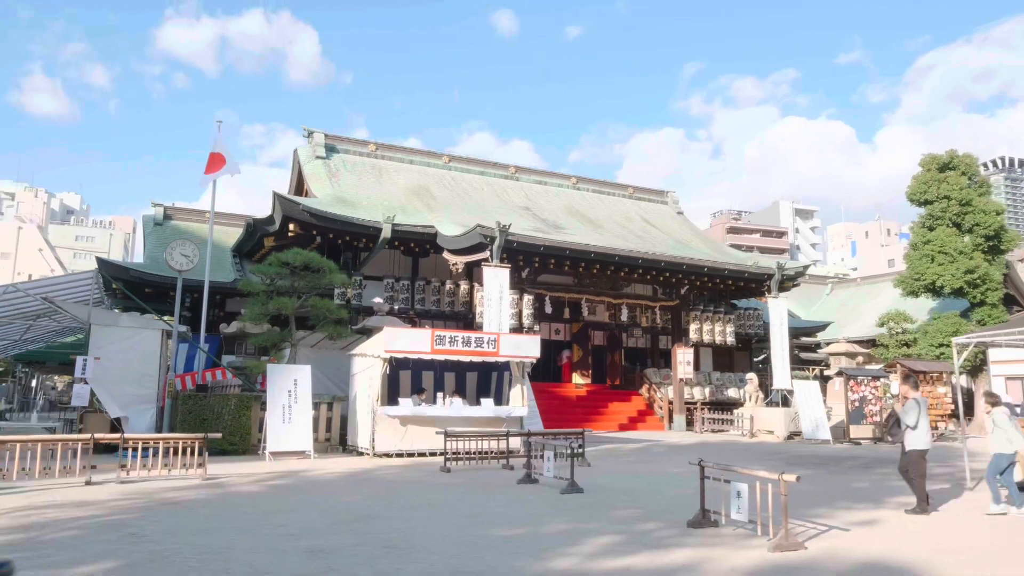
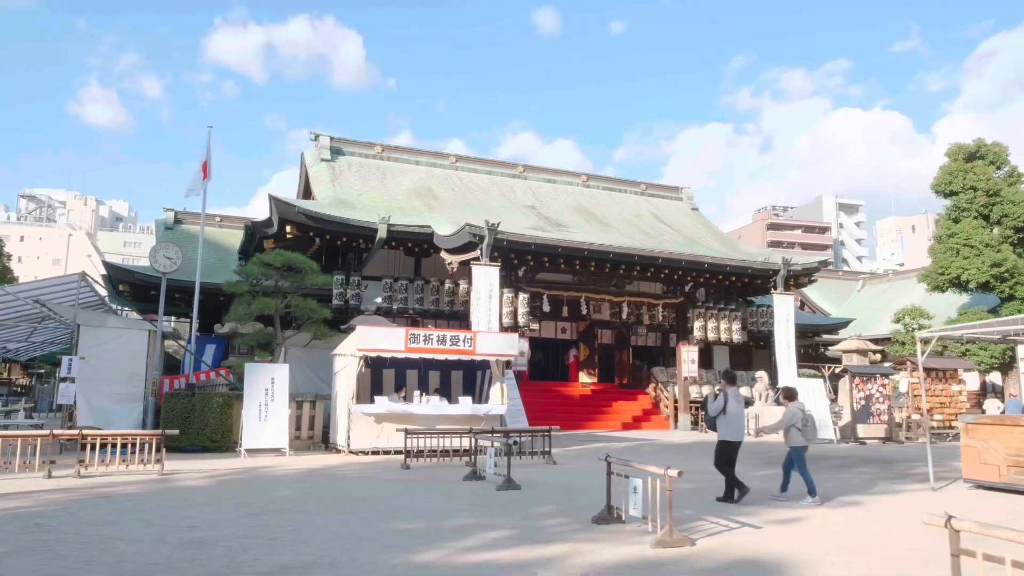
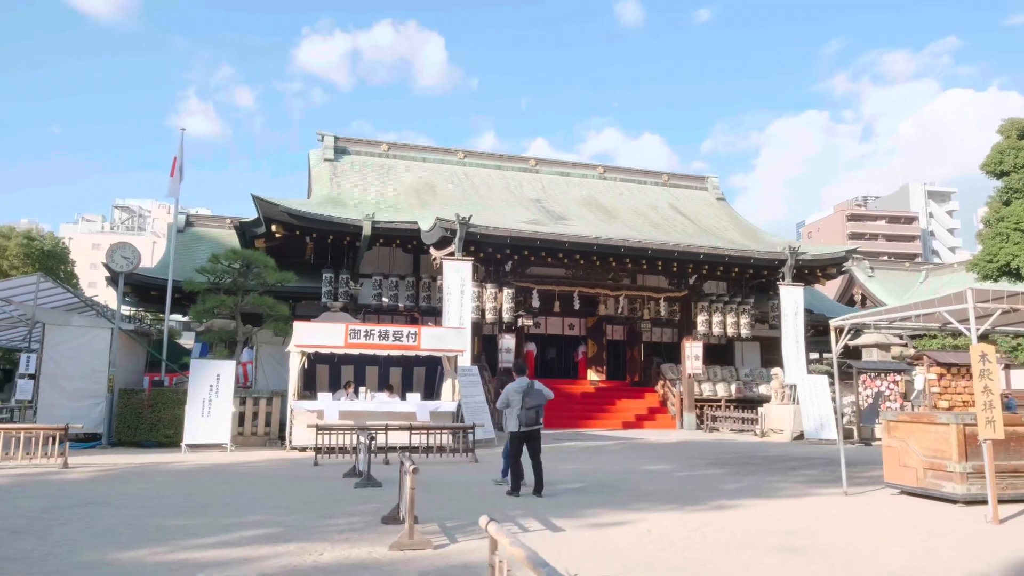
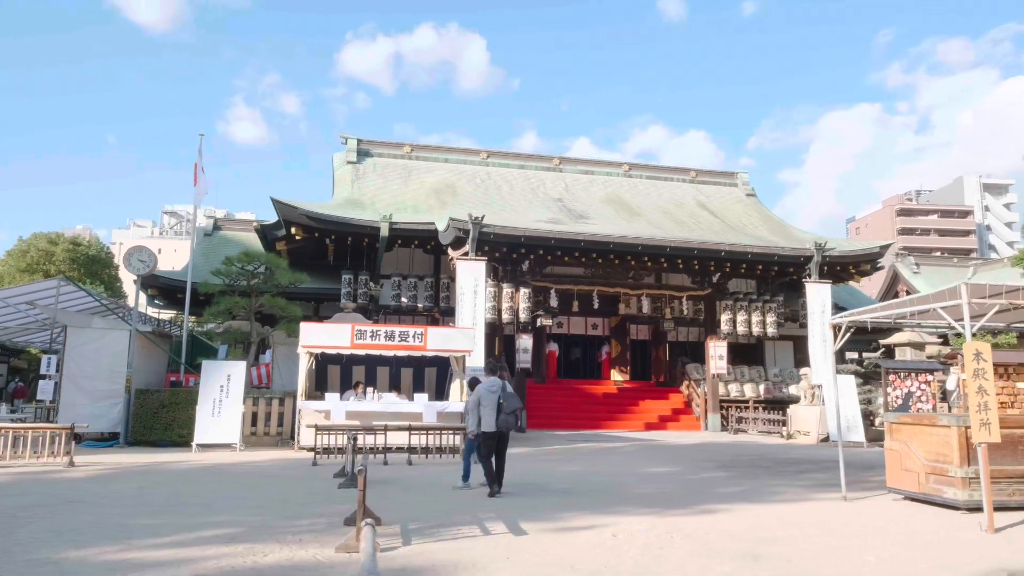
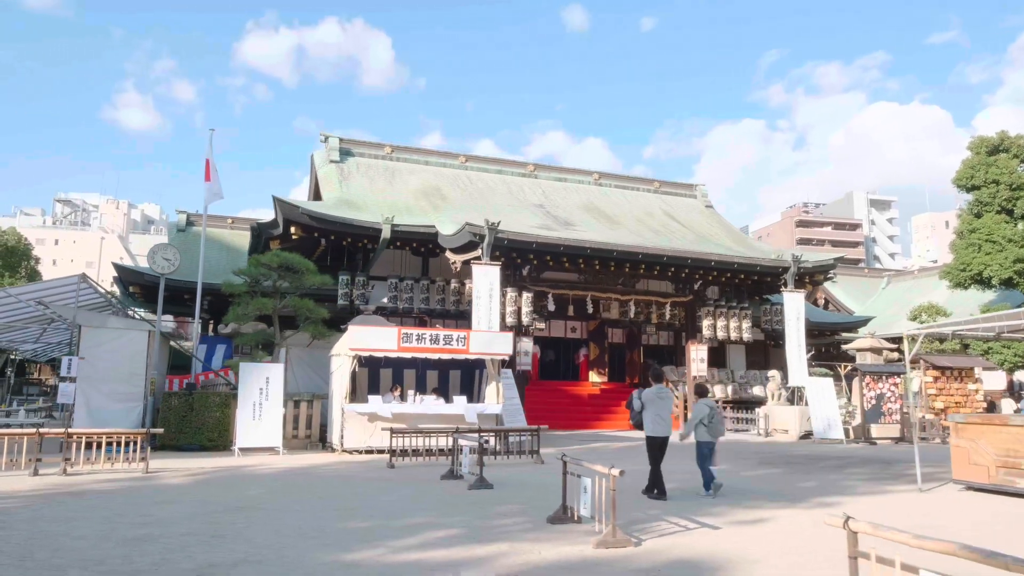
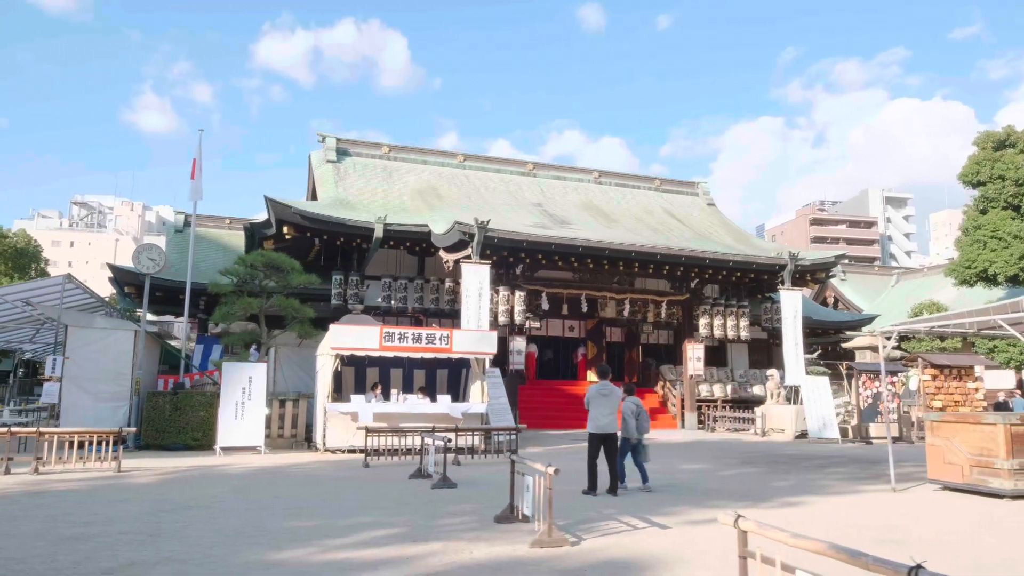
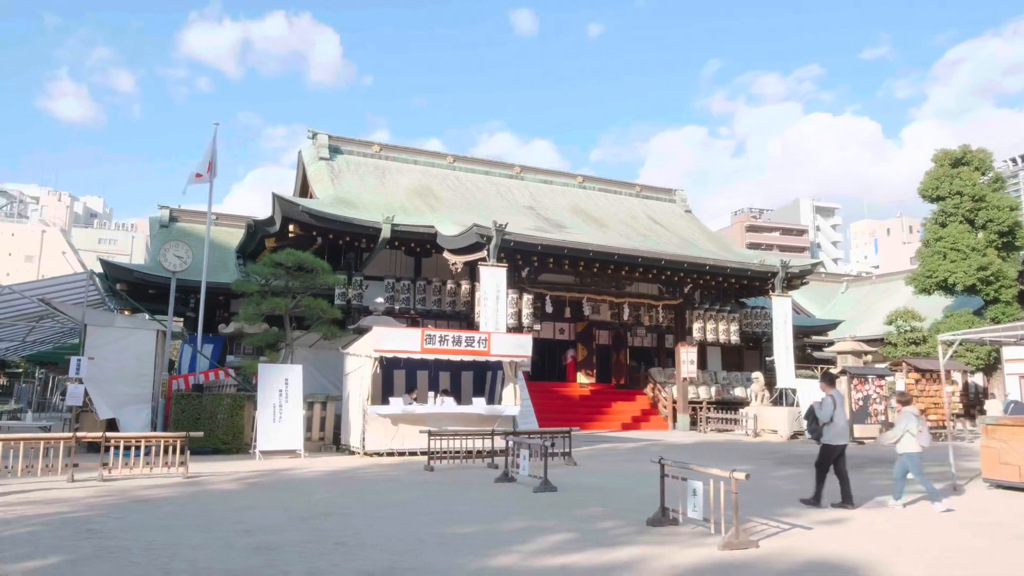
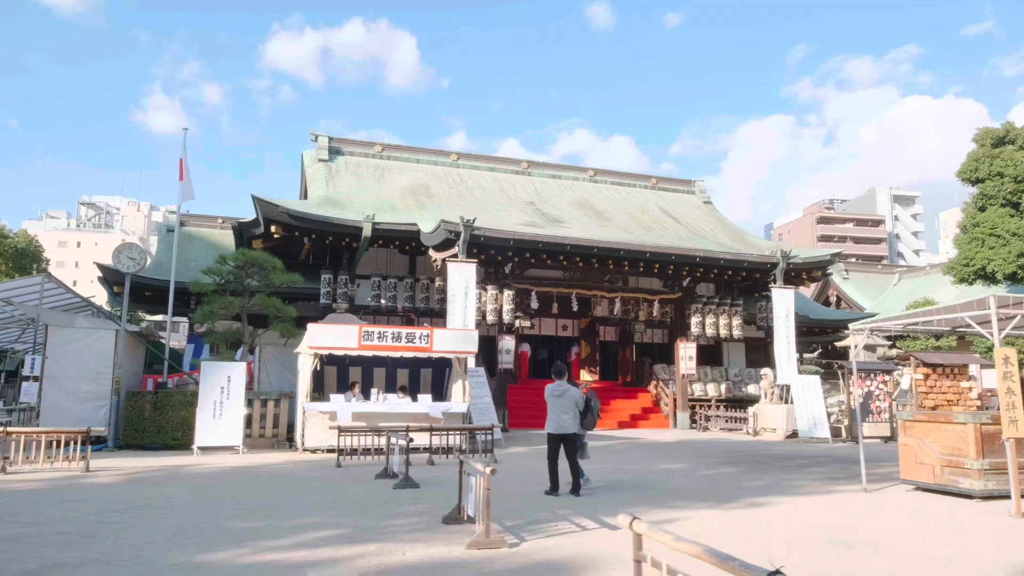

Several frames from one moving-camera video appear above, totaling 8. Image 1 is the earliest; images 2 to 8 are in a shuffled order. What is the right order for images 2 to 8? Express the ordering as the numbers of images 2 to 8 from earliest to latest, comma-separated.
7, 2, 5, 6, 8, 3, 4
